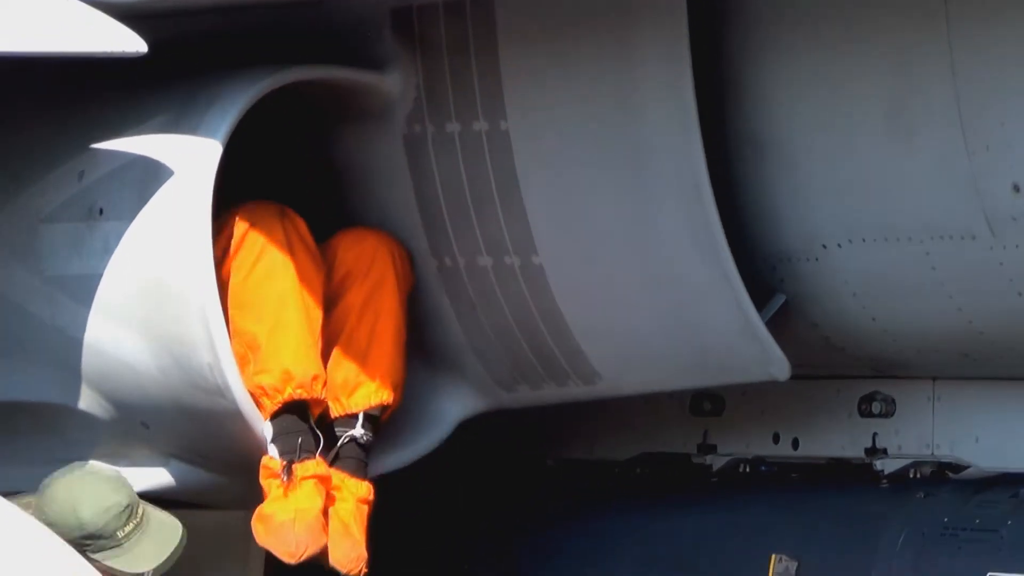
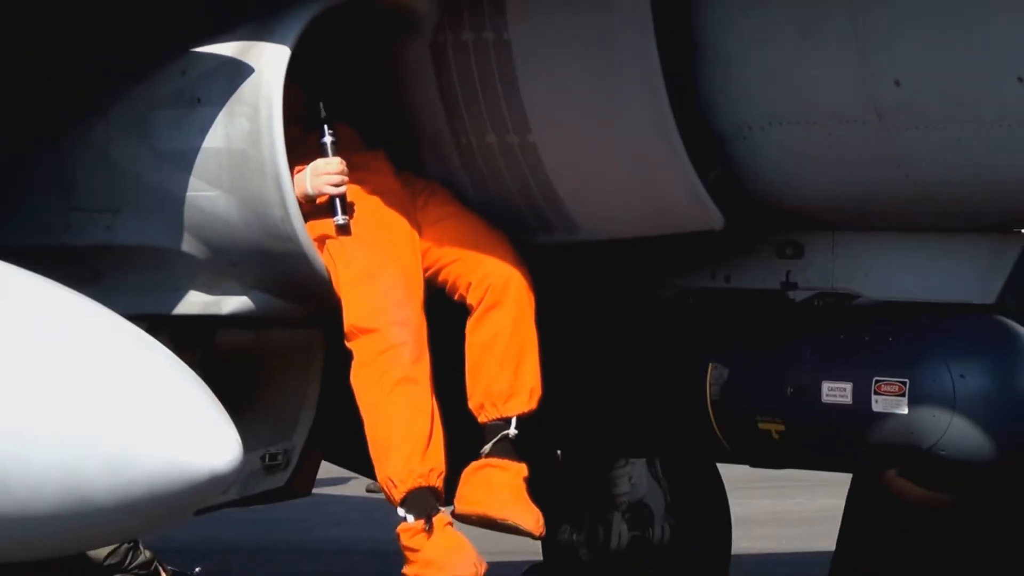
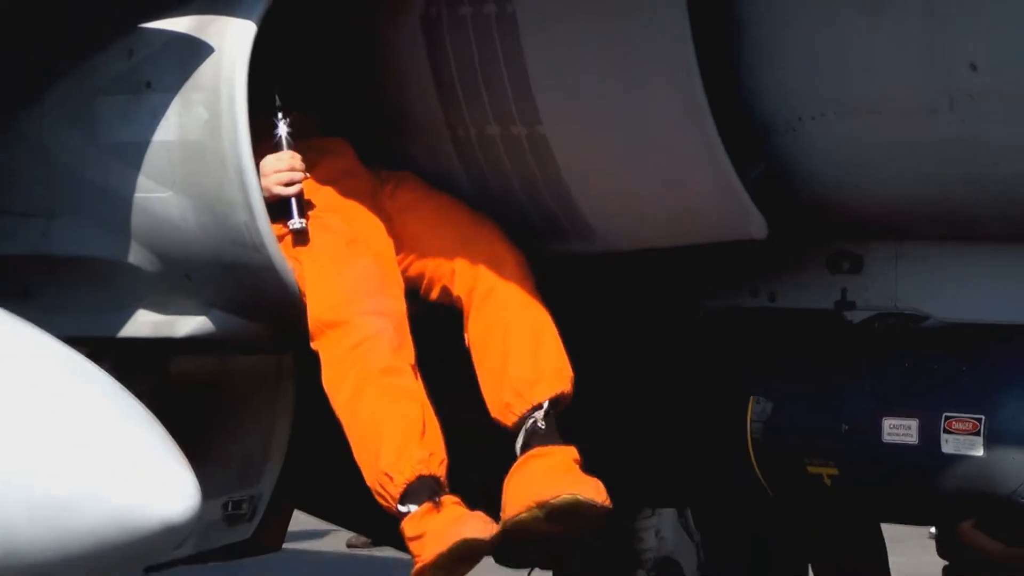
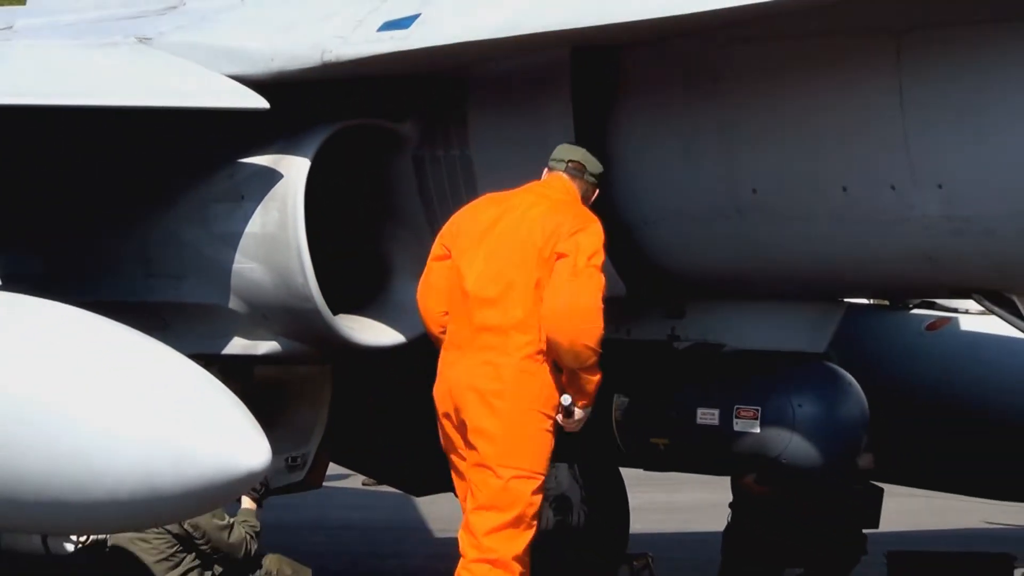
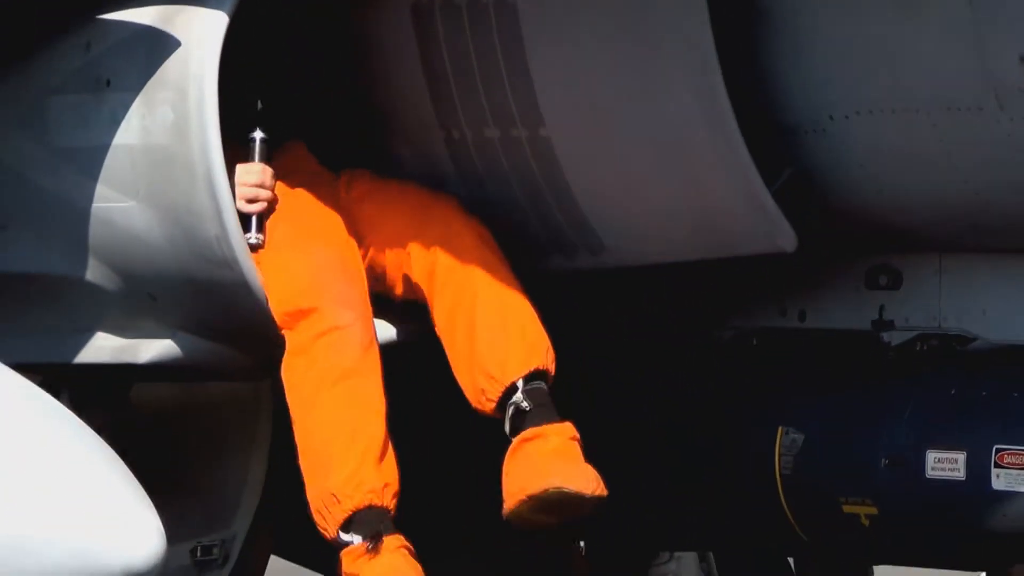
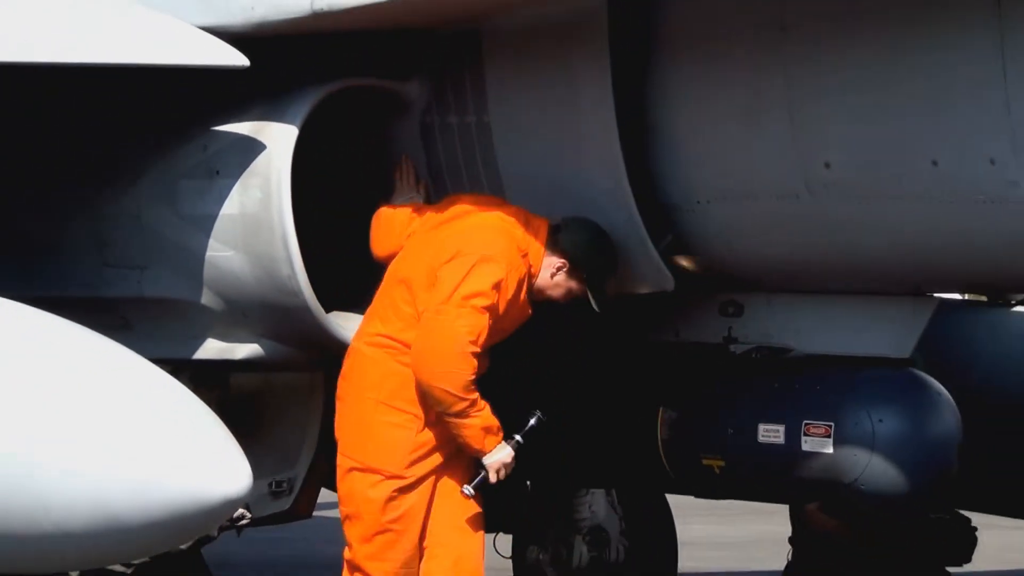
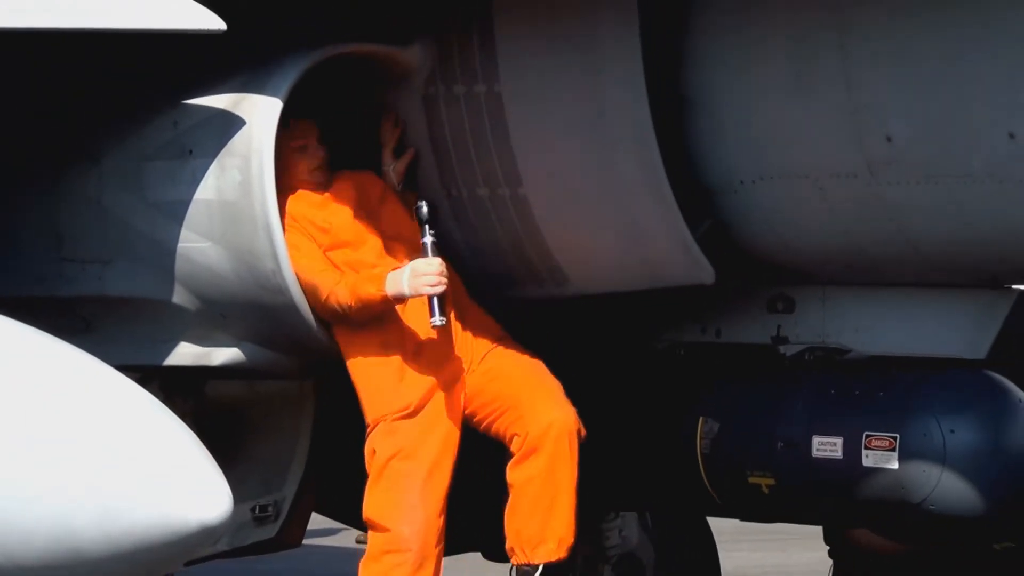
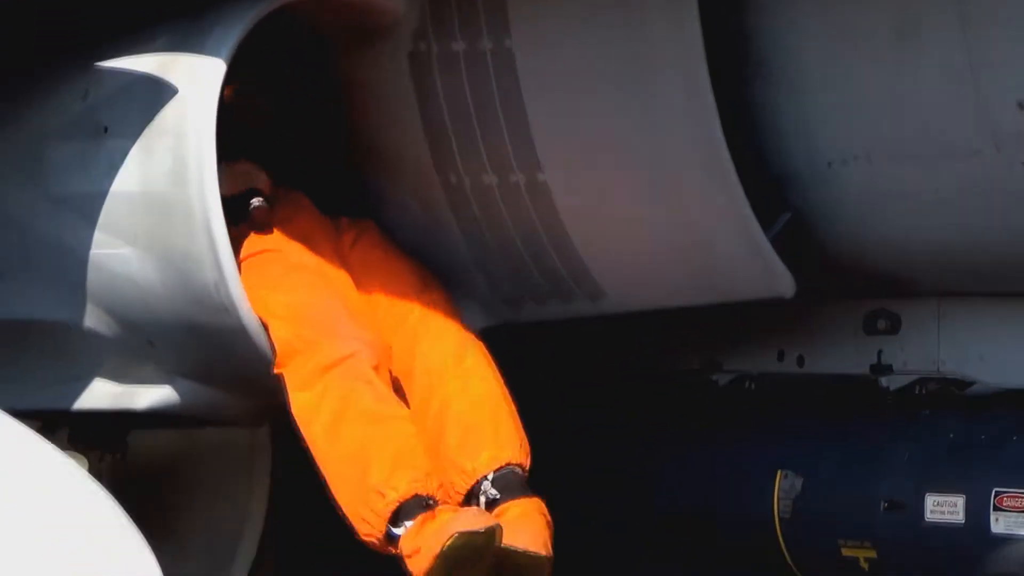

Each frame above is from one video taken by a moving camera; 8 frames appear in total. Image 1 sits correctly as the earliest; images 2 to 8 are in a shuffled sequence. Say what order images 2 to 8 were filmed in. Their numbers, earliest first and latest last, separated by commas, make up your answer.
8, 5, 3, 2, 7, 6, 4
